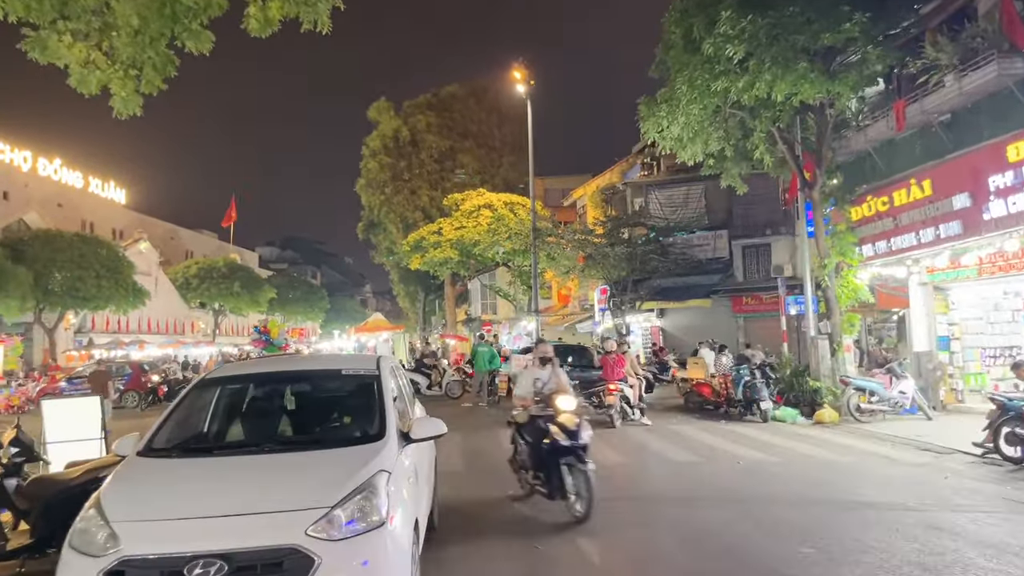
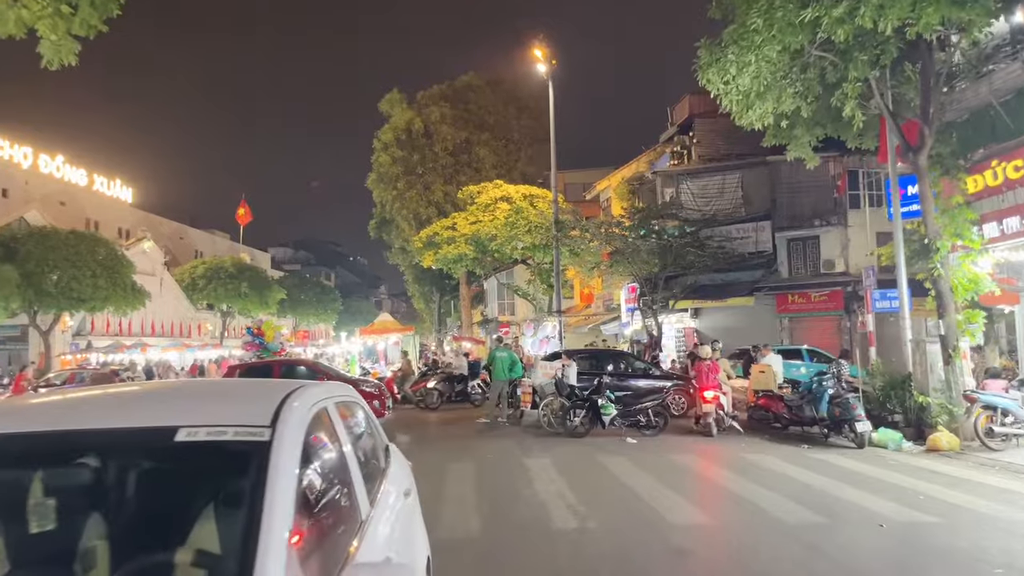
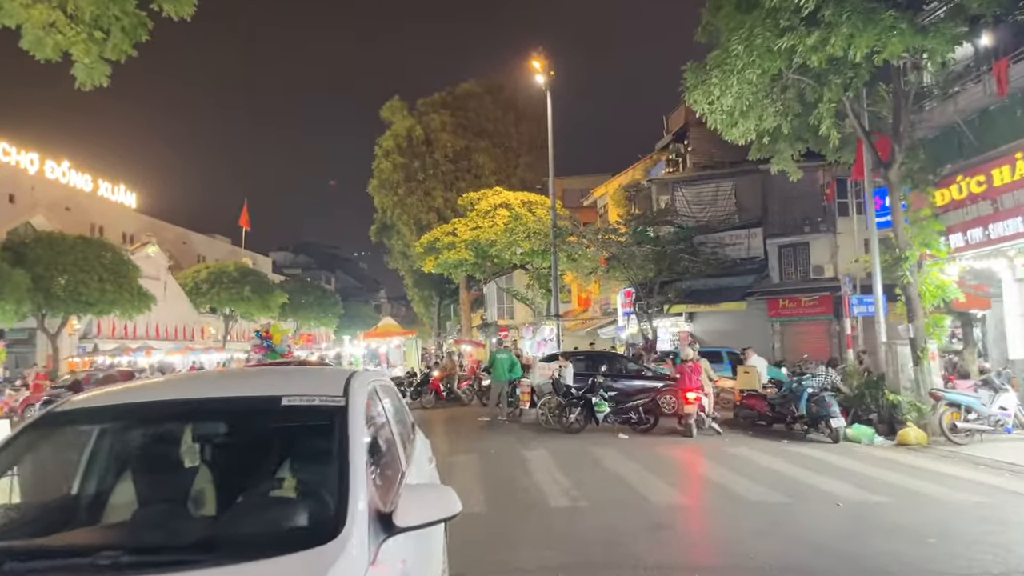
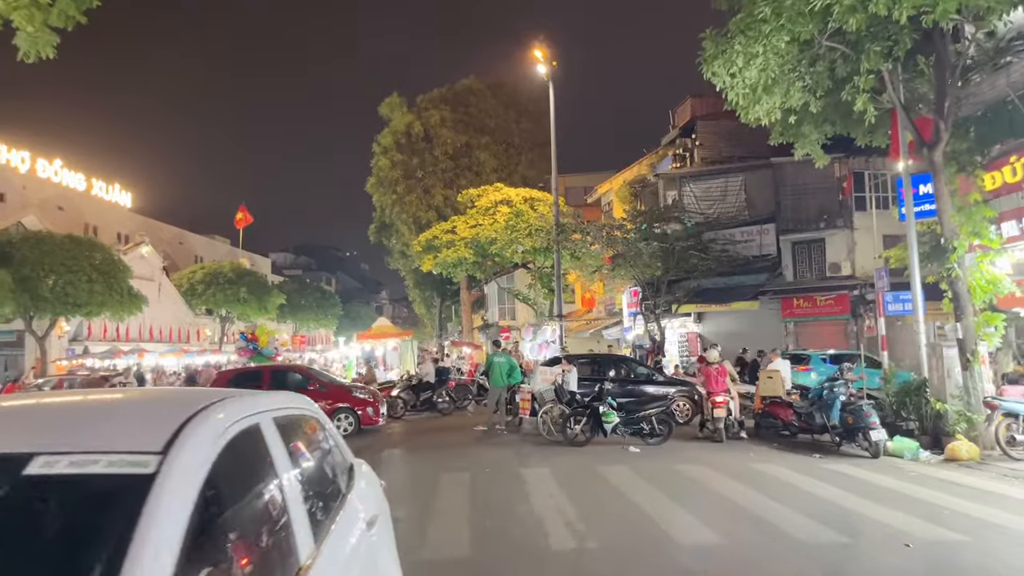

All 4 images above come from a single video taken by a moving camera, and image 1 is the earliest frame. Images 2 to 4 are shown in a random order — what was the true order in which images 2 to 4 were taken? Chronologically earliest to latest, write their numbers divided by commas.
3, 2, 4
